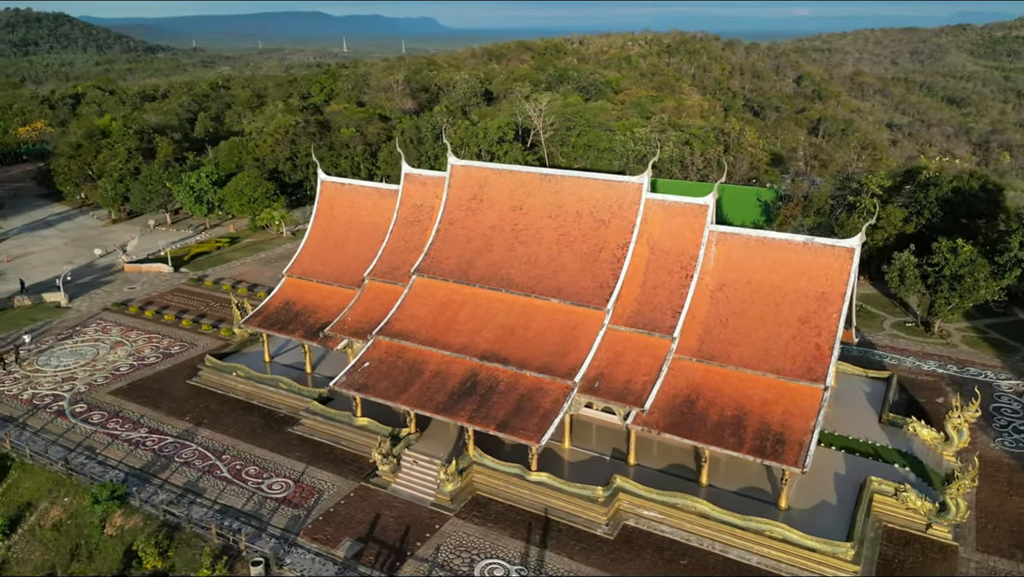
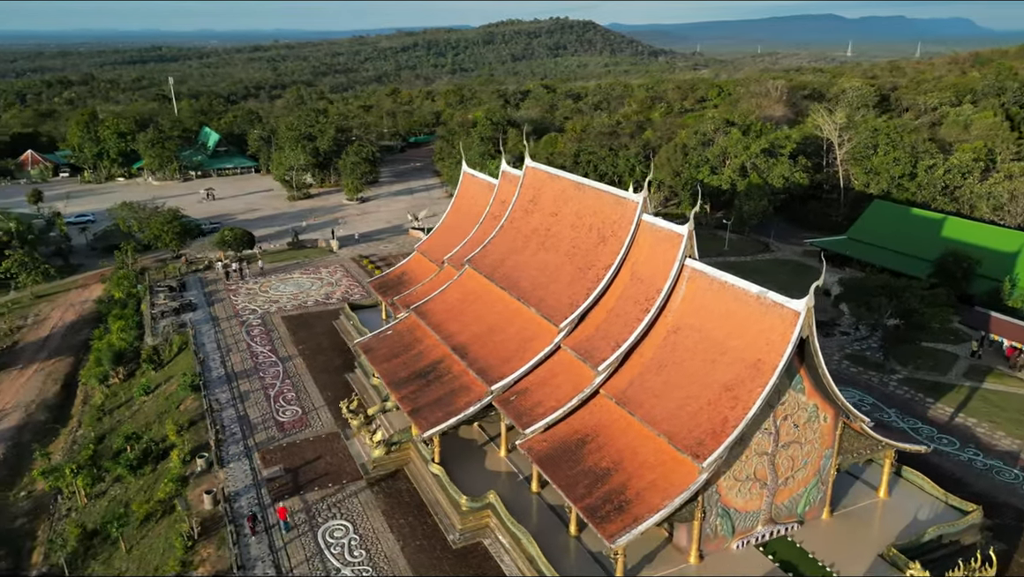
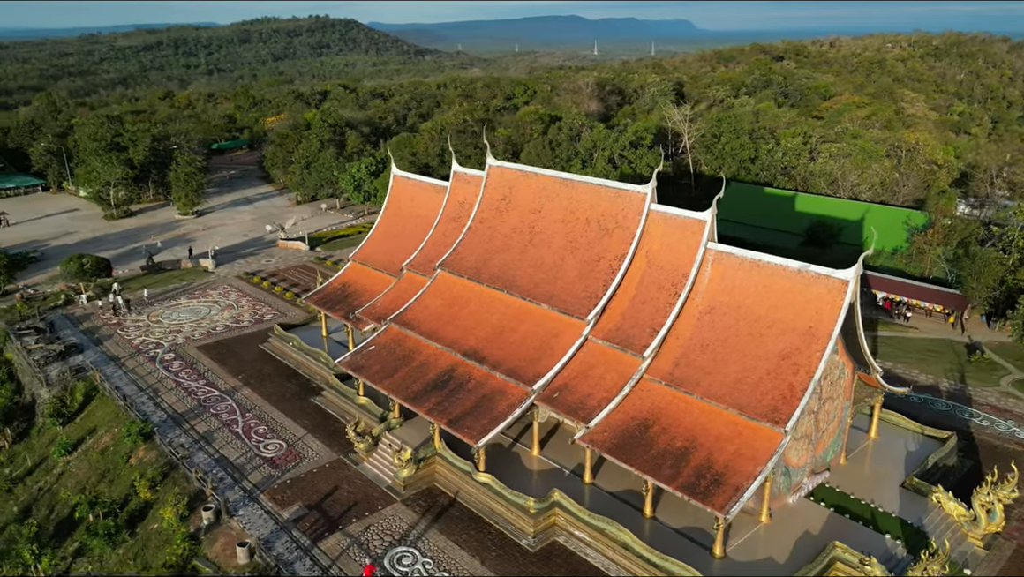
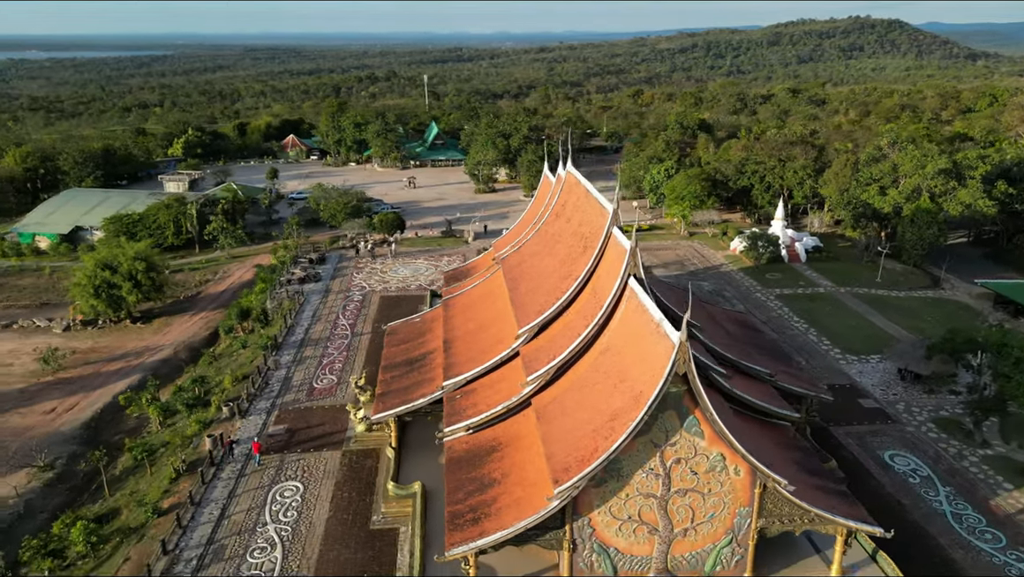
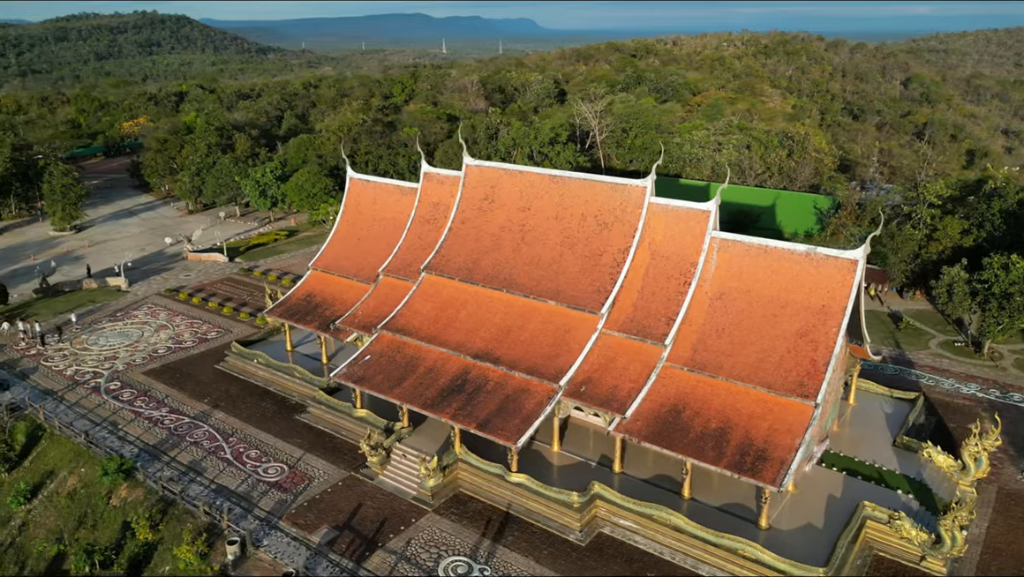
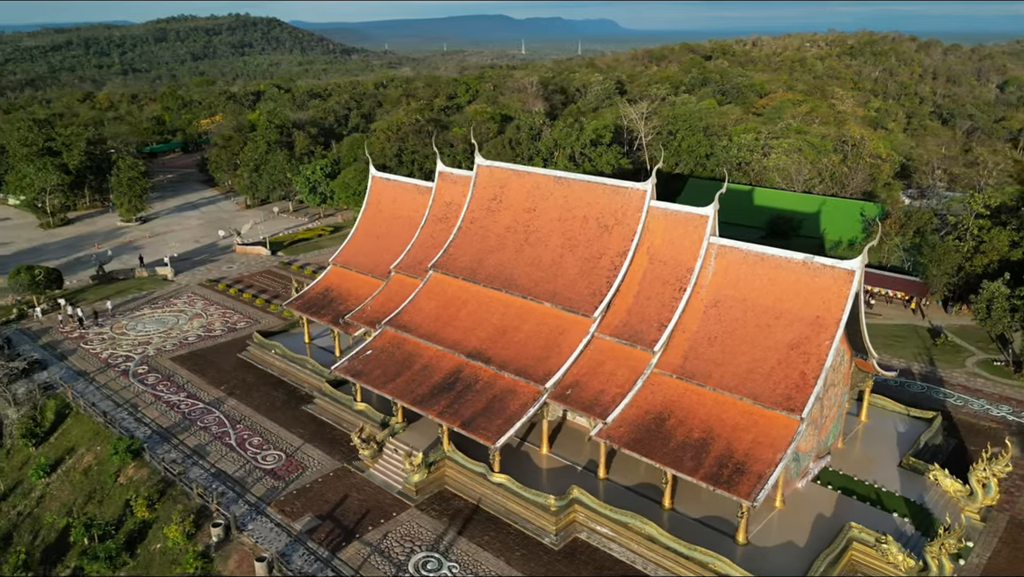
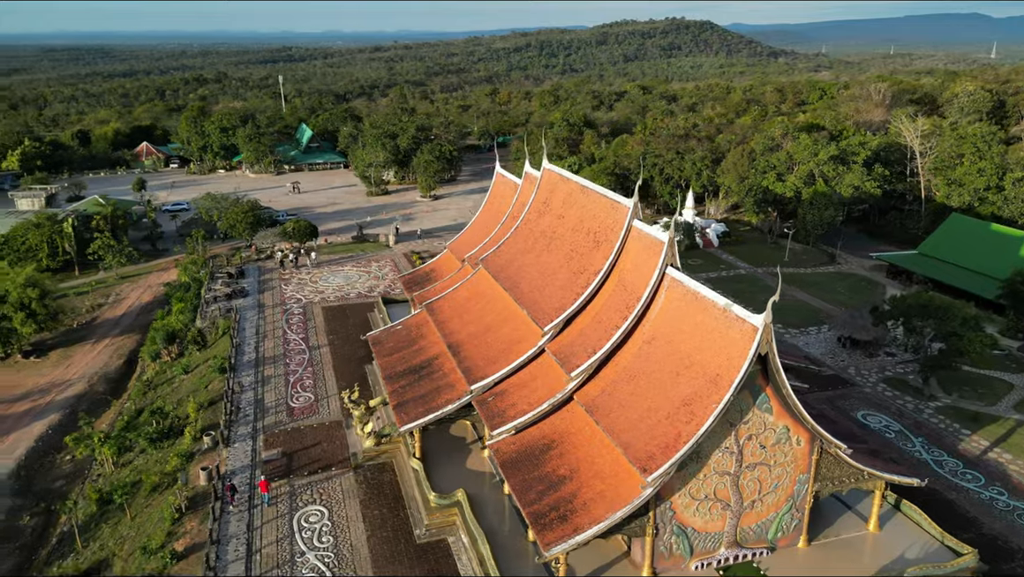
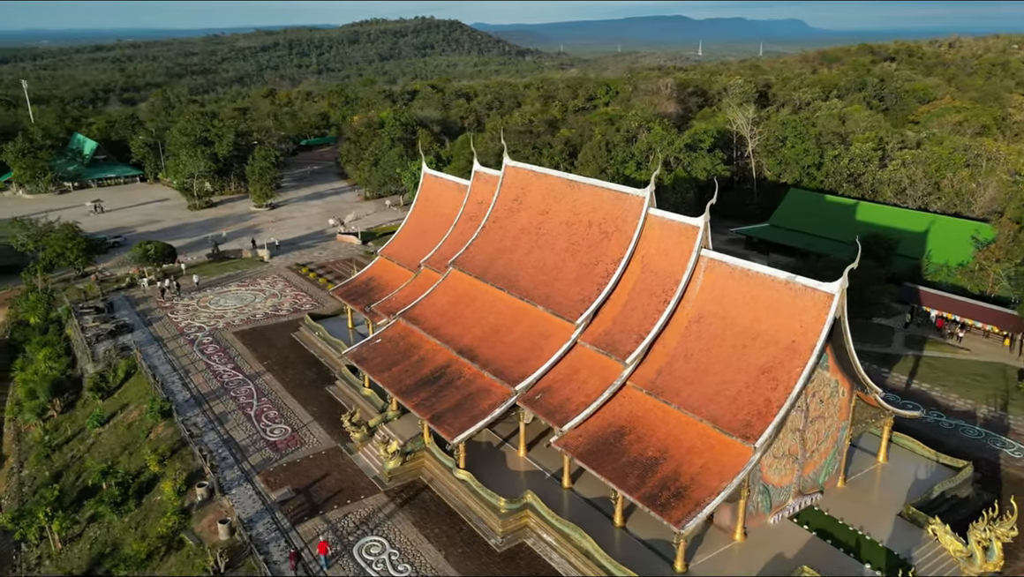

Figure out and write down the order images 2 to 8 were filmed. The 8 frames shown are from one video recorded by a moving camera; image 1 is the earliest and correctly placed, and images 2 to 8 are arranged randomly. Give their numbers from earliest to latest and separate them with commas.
5, 6, 3, 8, 2, 7, 4
